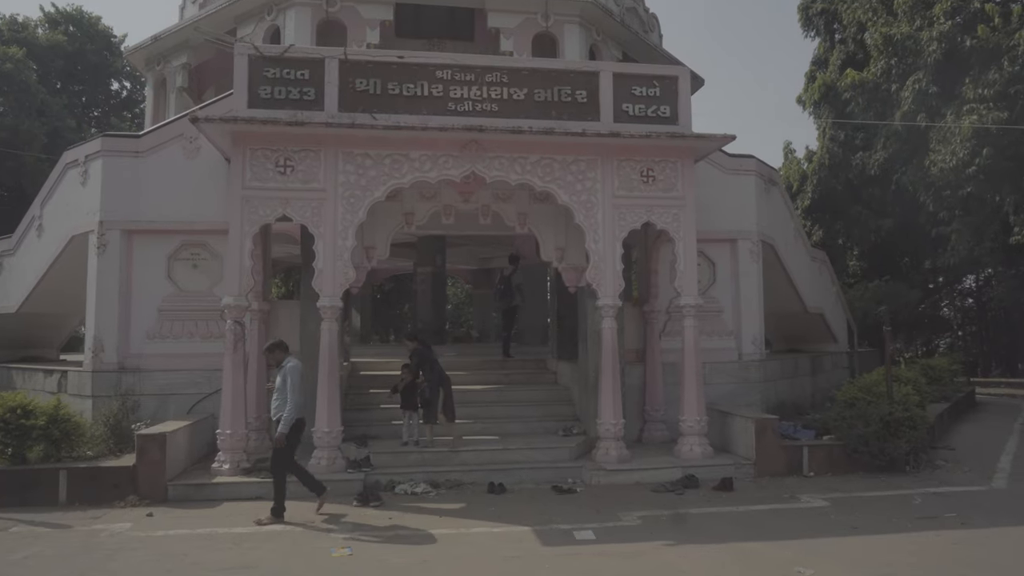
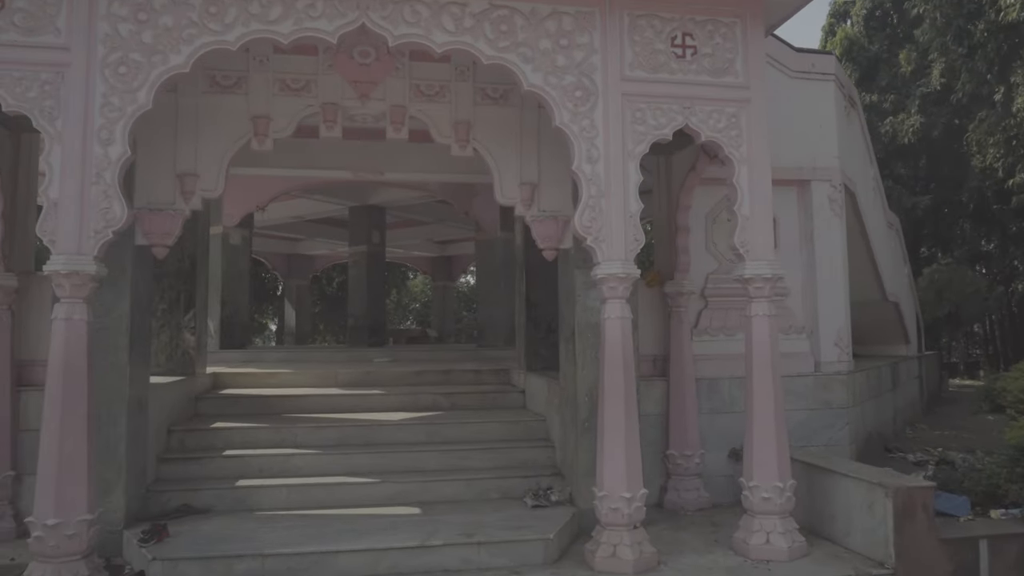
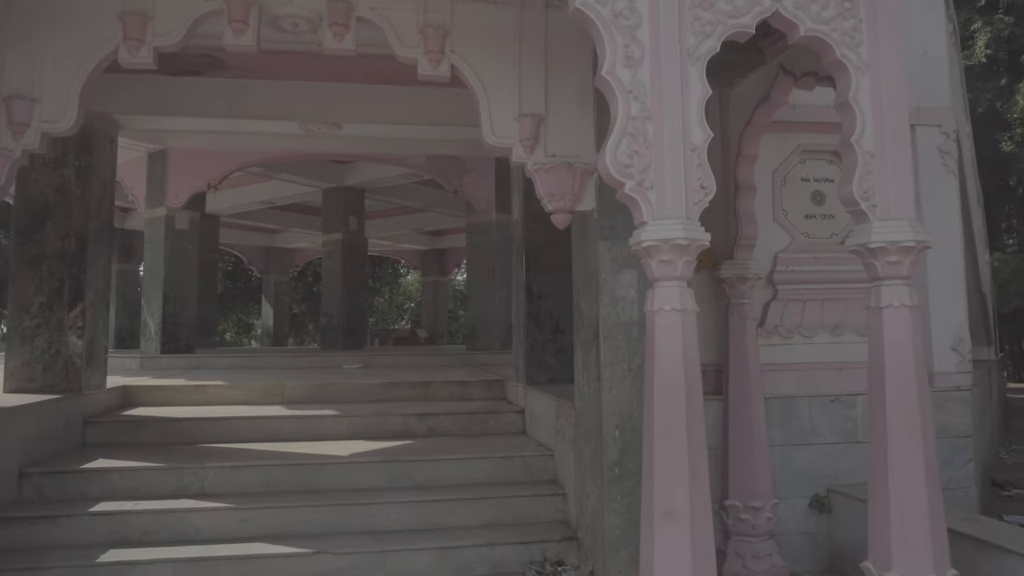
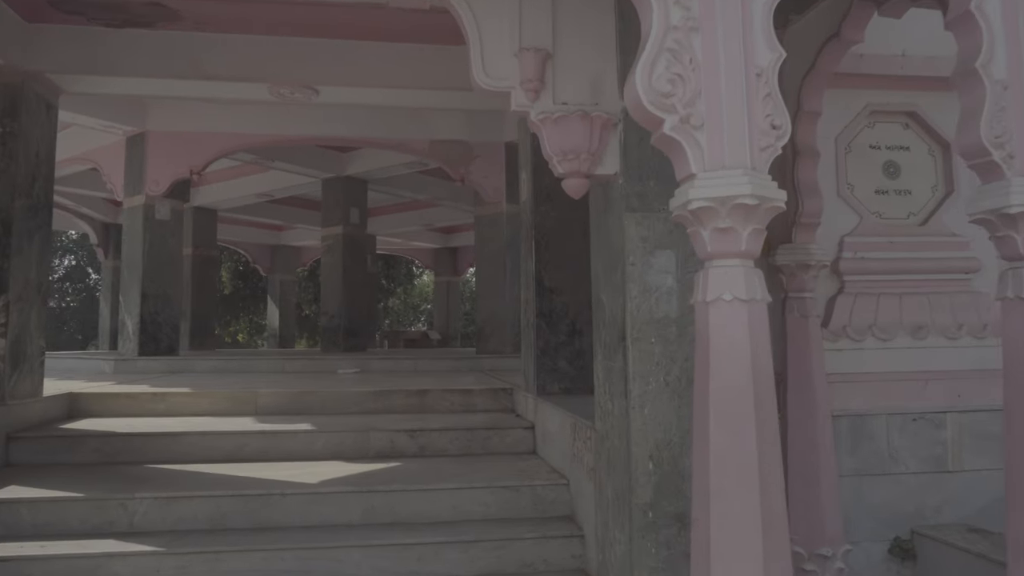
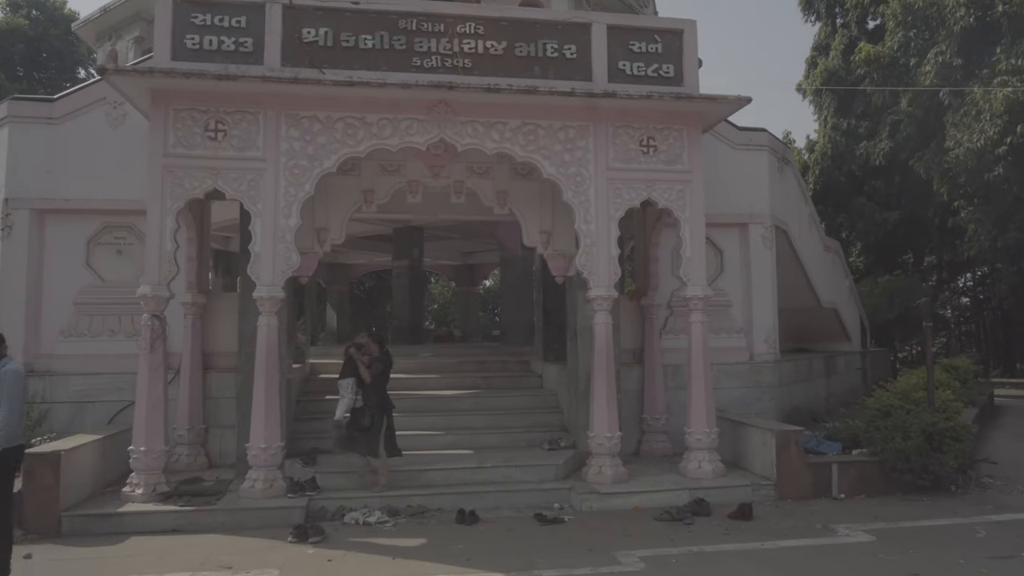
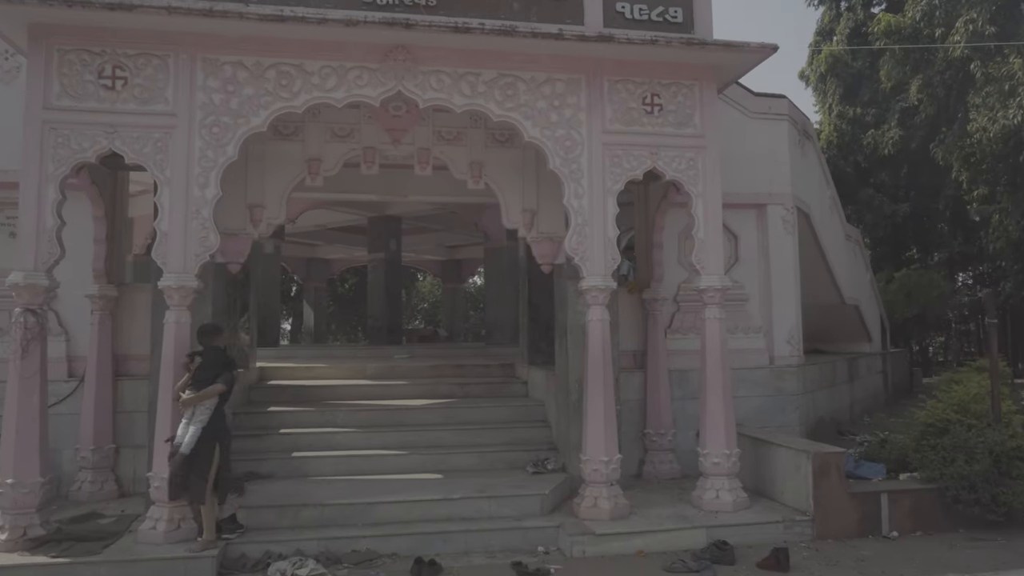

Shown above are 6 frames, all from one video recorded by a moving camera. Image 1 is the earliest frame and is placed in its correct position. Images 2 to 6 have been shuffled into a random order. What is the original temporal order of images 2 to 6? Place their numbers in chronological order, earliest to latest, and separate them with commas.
5, 6, 2, 3, 4
